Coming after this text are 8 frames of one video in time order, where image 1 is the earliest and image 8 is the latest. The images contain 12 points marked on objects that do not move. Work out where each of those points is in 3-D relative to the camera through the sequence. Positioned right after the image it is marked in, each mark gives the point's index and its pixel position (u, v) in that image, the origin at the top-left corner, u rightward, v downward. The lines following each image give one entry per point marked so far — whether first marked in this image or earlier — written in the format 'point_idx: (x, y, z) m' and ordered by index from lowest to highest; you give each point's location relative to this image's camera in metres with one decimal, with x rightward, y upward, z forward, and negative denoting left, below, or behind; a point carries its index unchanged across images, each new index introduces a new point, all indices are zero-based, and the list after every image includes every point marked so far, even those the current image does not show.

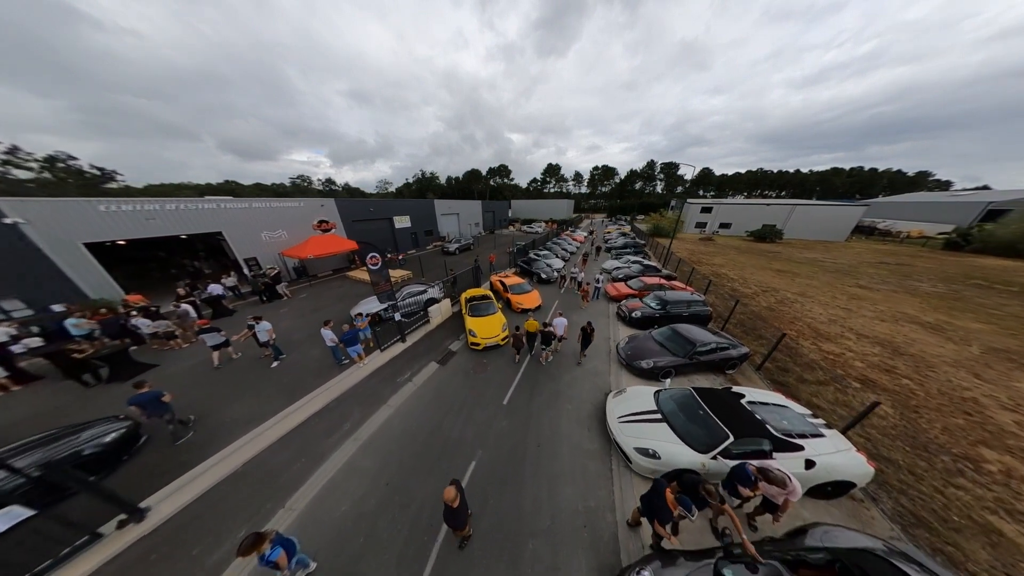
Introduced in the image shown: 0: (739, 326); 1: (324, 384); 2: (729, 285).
0: (+14.0, -2.4, +10.8) m
1: (-8.6, -4.4, +8.0) m
2: (+19.9, +0.1, +16.0) m
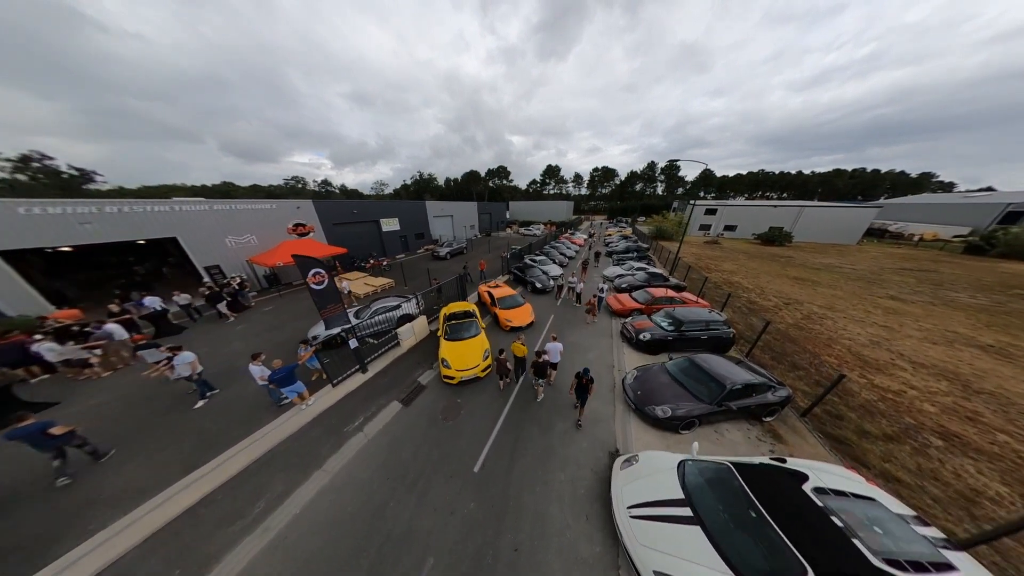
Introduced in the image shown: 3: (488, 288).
0: (+13.2, -3.3, +9.1) m
1: (-9.4, -5.3, +6.3) m
2: (+19.1, -0.9, +14.2) m
3: (-2.0, -0.1, +13.9) m
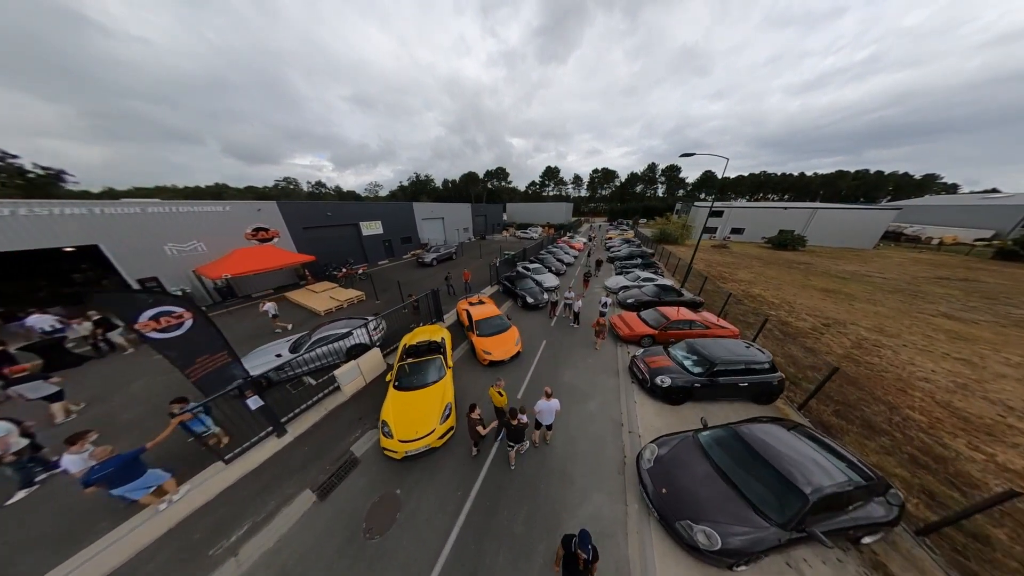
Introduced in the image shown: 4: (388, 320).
0: (+12.2, -4.5, +6.7) m
1: (-10.4, -6.4, +4.0) m
2: (+18.1, -2.1, +11.9) m
3: (-3.0, -1.3, +11.6) m
4: (-7.5, -1.9, +10.6) m
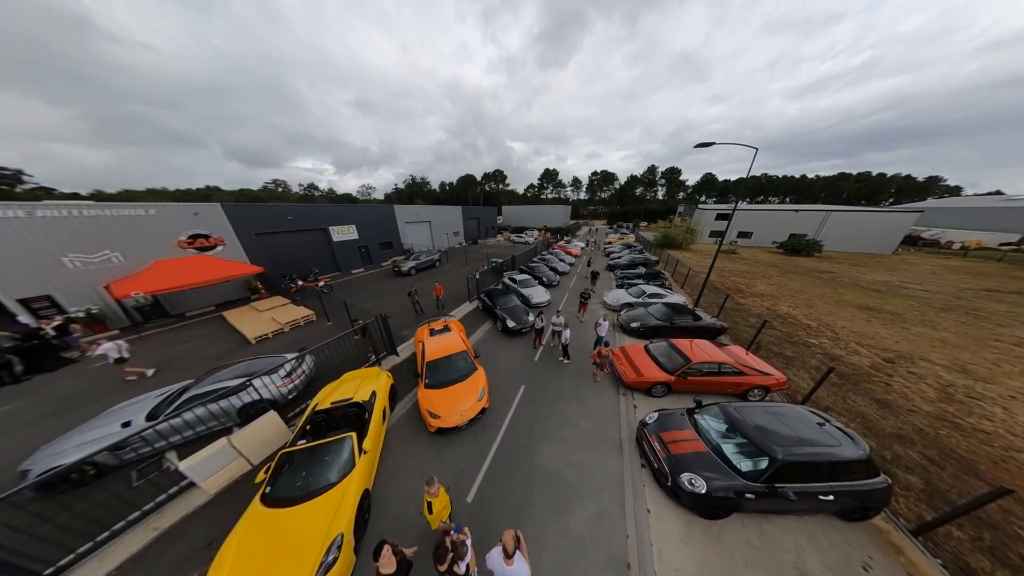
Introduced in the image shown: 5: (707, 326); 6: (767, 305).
0: (+10.7, -5.7, +4.1) m
1: (-11.9, -7.6, +1.4) m
2: (+16.6, -3.3, +9.3) m
3: (-4.5, -2.5, +9.1) m
4: (-8.9, -3.2, +8.0) m
5: (+11.5, -2.2, +10.3) m
6: (+19.9, -1.4, +13.7) m
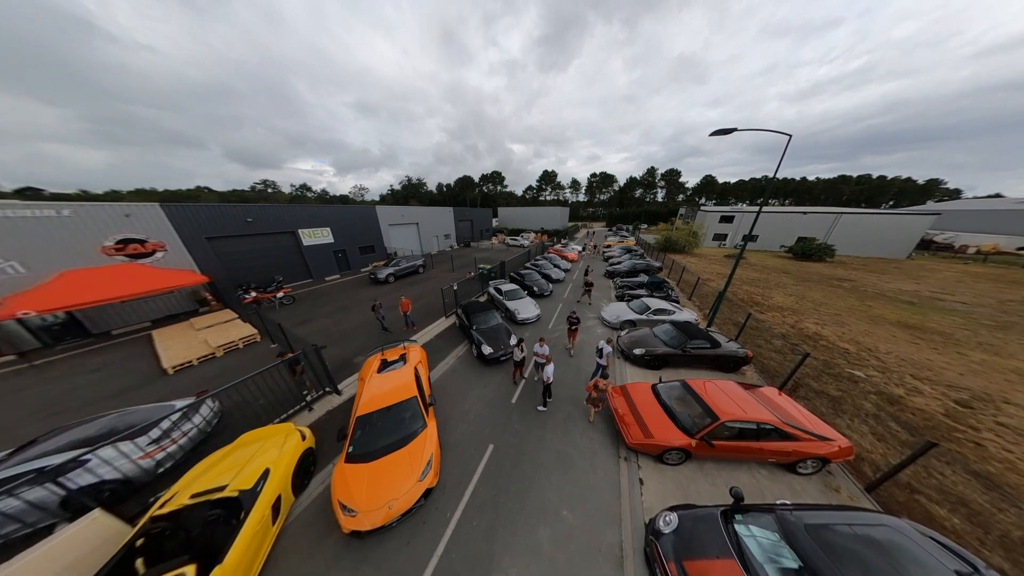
0: (+9.5, -6.5, +2.1) m
1: (-13.1, -8.4, -0.6) m
2: (+15.4, -4.3, +7.4) m
3: (-5.7, -3.4, +7.1) m
4: (-10.1, -4.1, +6.0) m
5: (+10.3, -3.1, +8.4) m
6: (+18.7, -2.4, +11.7) m
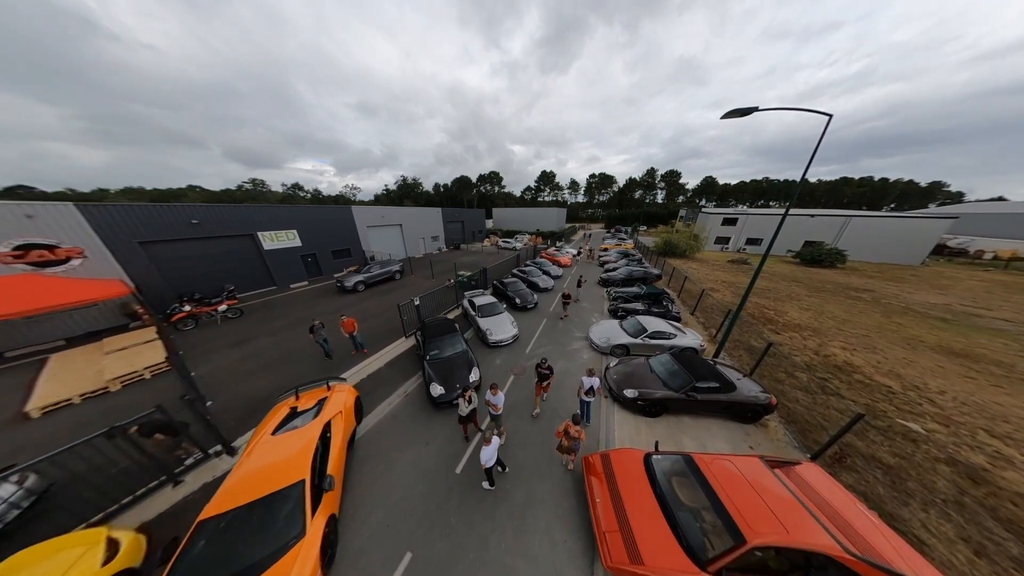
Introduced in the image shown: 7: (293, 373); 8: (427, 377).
0: (+7.8, -7.5, +0.2) m
1: (-14.8, -9.2, -2.5) m
2: (+13.7, -5.2, +5.5) m
3: (-7.4, -4.3, +5.2) m
4: (-11.9, -4.9, +4.2) m
5: (+8.6, -4.1, +6.5) m
6: (+17.0, -3.4, +9.9) m
7: (-11.1, -4.3, +8.9) m
8: (-3.6, -3.8, +7.6) m
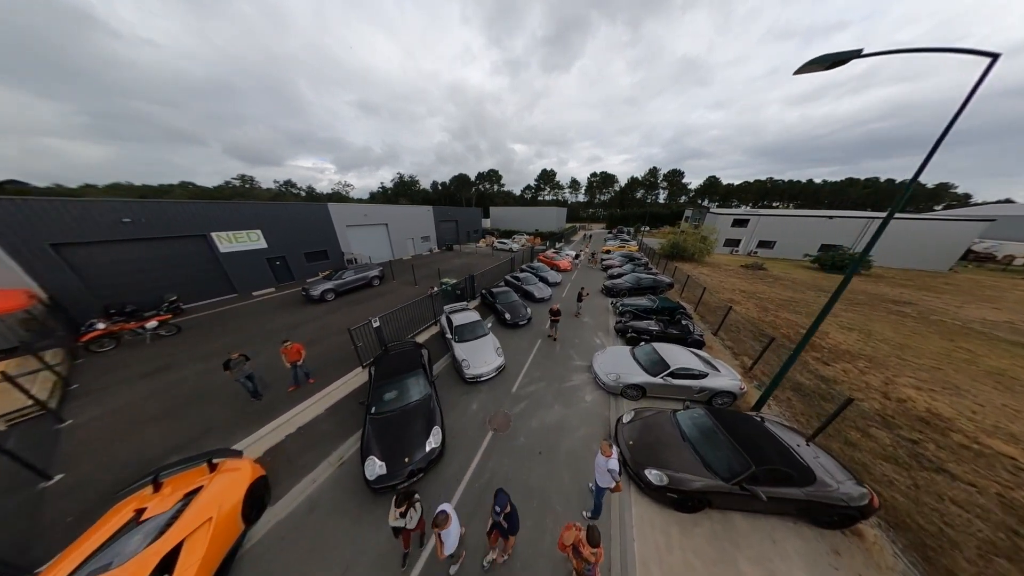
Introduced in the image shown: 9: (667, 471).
0: (+6.9, -8.5, -1.9) m
1: (-15.7, -10.1, -4.7) m
2: (+12.9, -6.3, +3.3) m
3: (-8.2, -5.2, +3.1) m
4: (-12.7, -5.8, +2.0) m
5: (+7.8, -5.1, +4.3) m
6: (+16.3, -4.4, +7.7) m
7: (-11.9, -5.1, +6.8) m
8: (-4.4, -4.7, +5.4) m
9: (+4.1, -5.0, +4.8) m
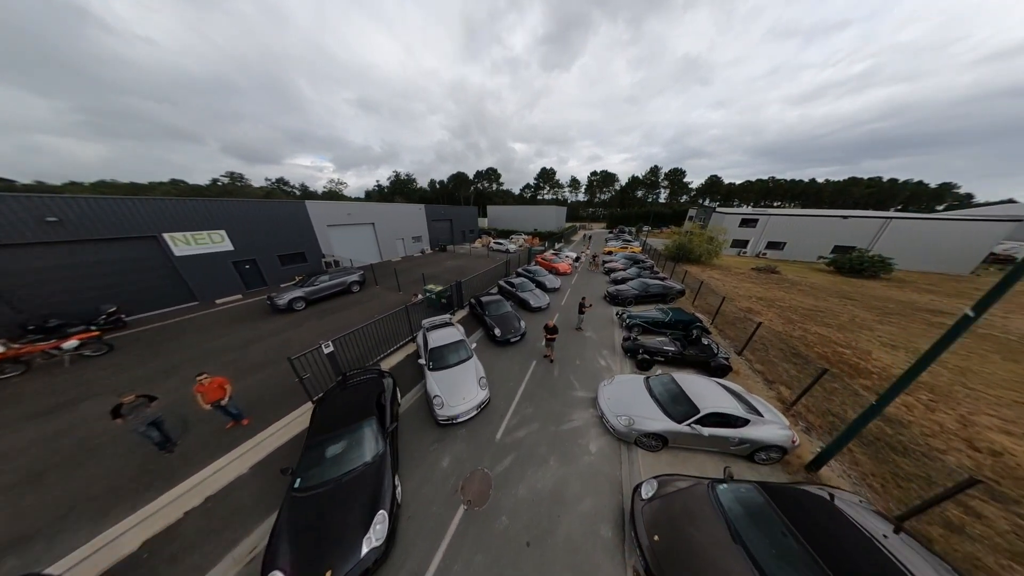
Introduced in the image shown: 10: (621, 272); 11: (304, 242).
0: (+6.4, -9.2, -3.5) m
1: (-16.2, -10.7, -6.3) m
2: (+12.3, -6.9, +1.7) m
3: (-8.7, -5.8, +1.4) m
4: (-13.2, -6.4, +0.4) m
5: (+7.2, -5.8, +2.7) m
6: (+15.7, -5.1, +6.1) m
7: (-12.5, -5.8, +5.1) m
8: (-4.9, -5.3, +3.8) m
9: (+3.6, -5.6, +3.1) m
10: (+11.6, +1.6, +18.7) m
11: (-21.6, +4.8, +18.3) m
